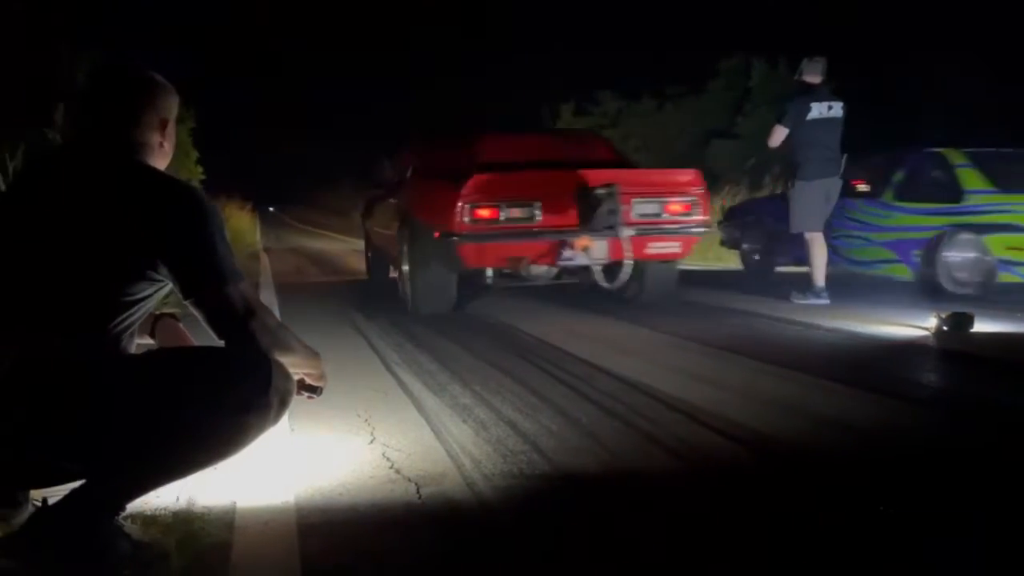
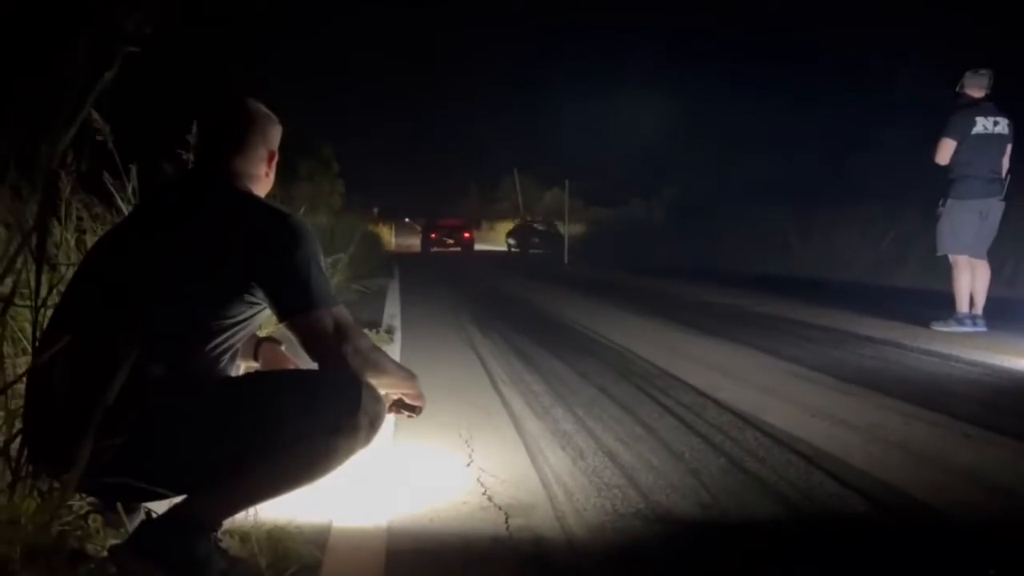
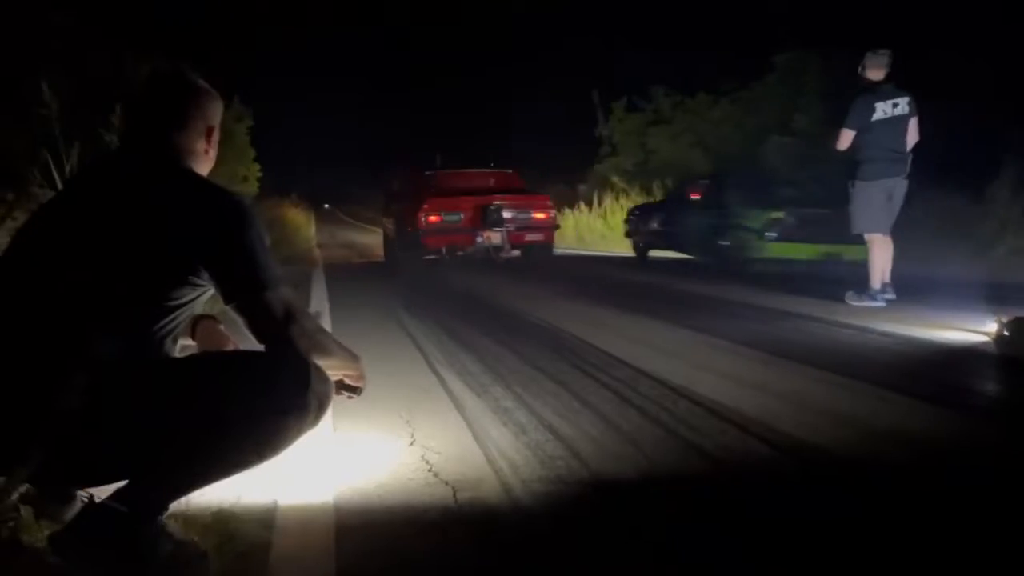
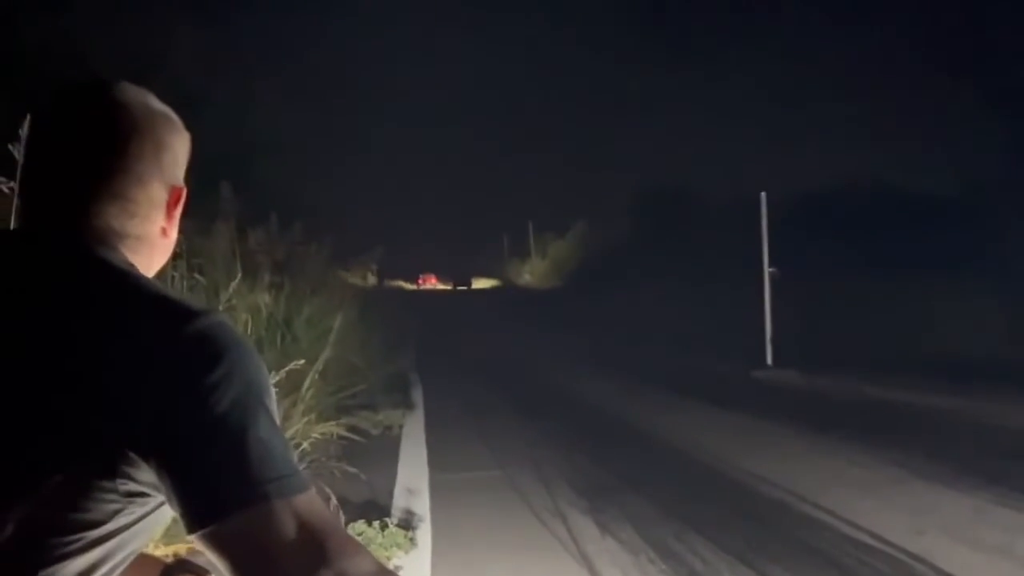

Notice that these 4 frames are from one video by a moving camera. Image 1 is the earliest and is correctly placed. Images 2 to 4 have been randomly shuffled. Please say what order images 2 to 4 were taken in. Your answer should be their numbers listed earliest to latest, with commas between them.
3, 2, 4
